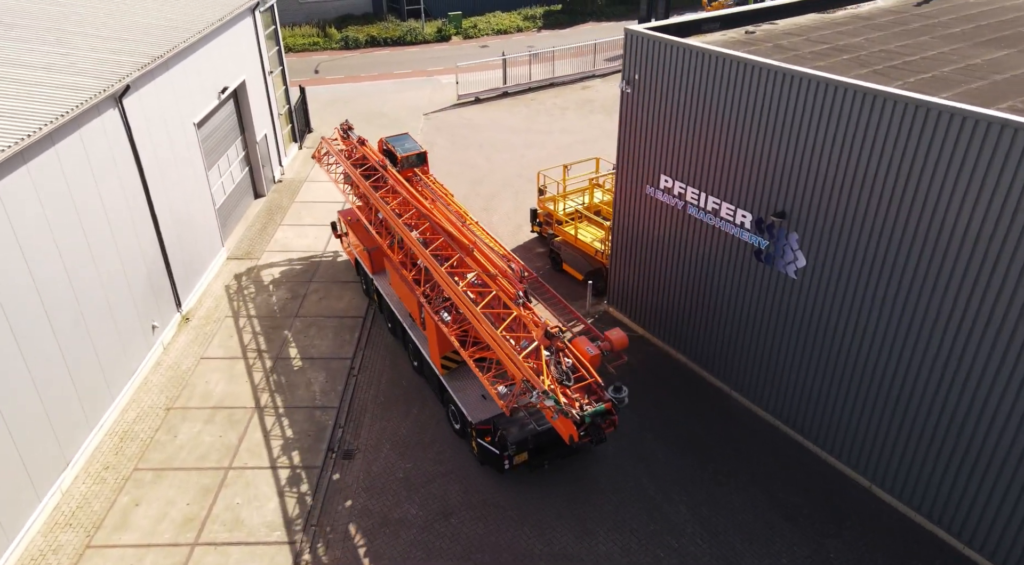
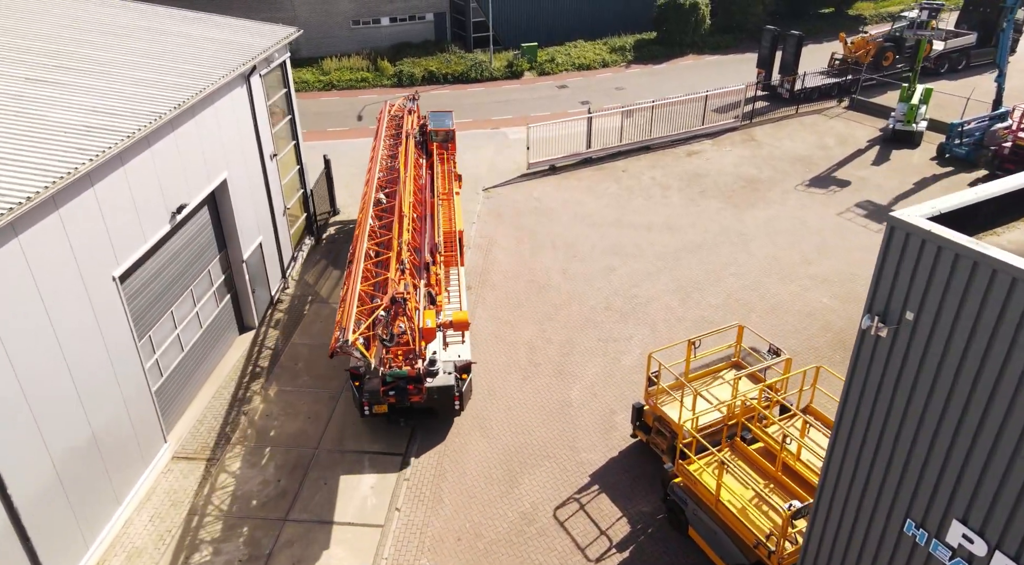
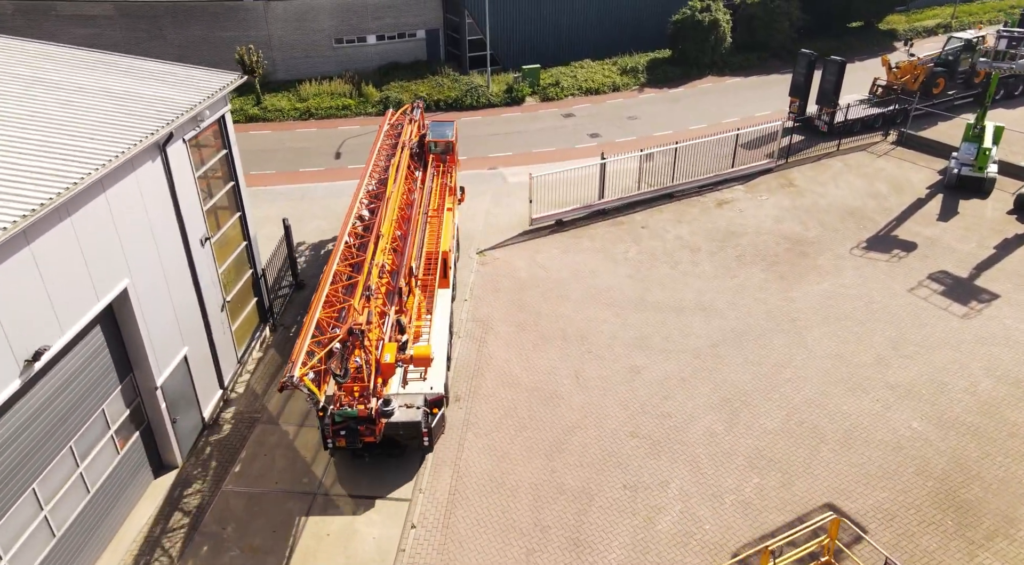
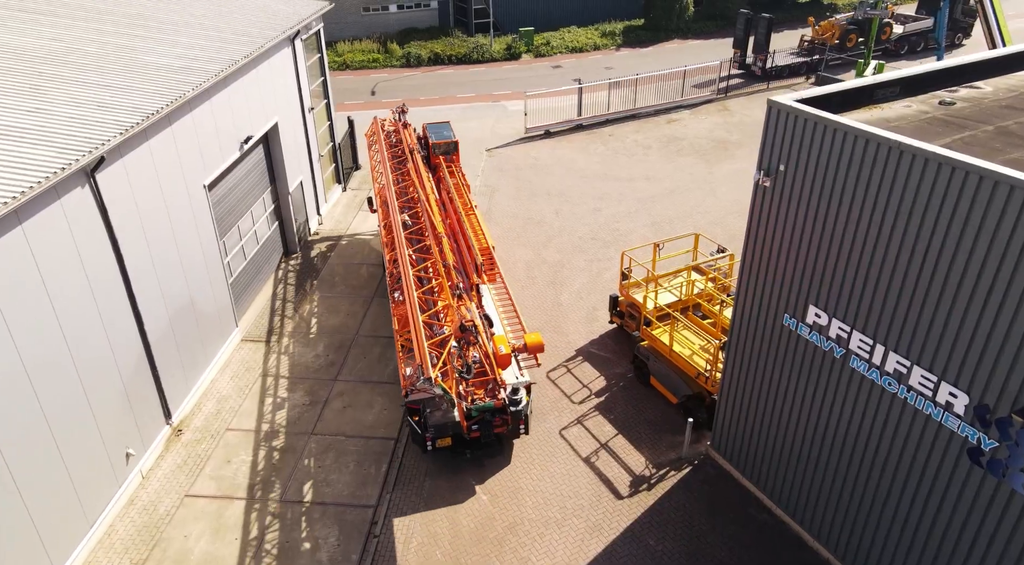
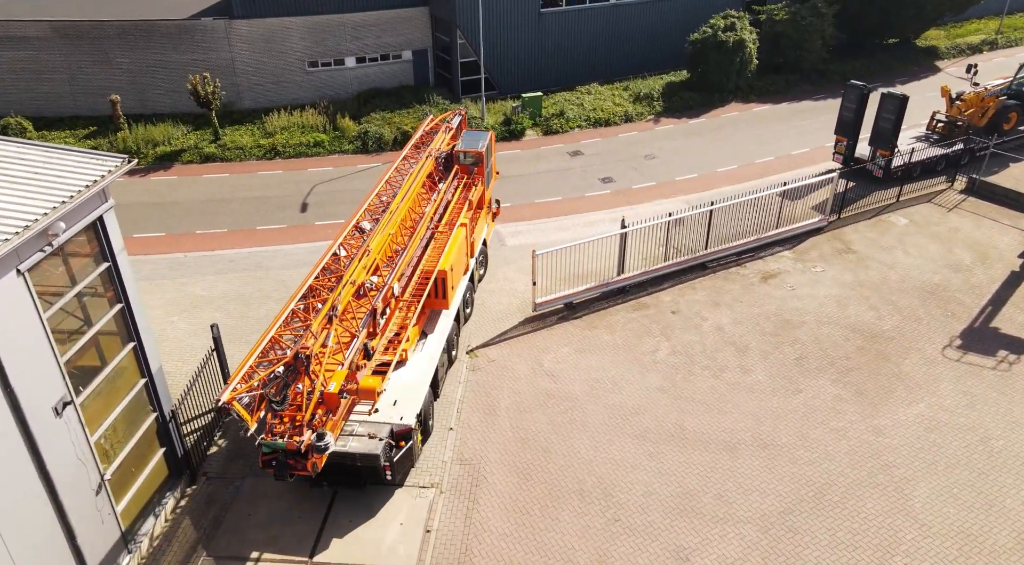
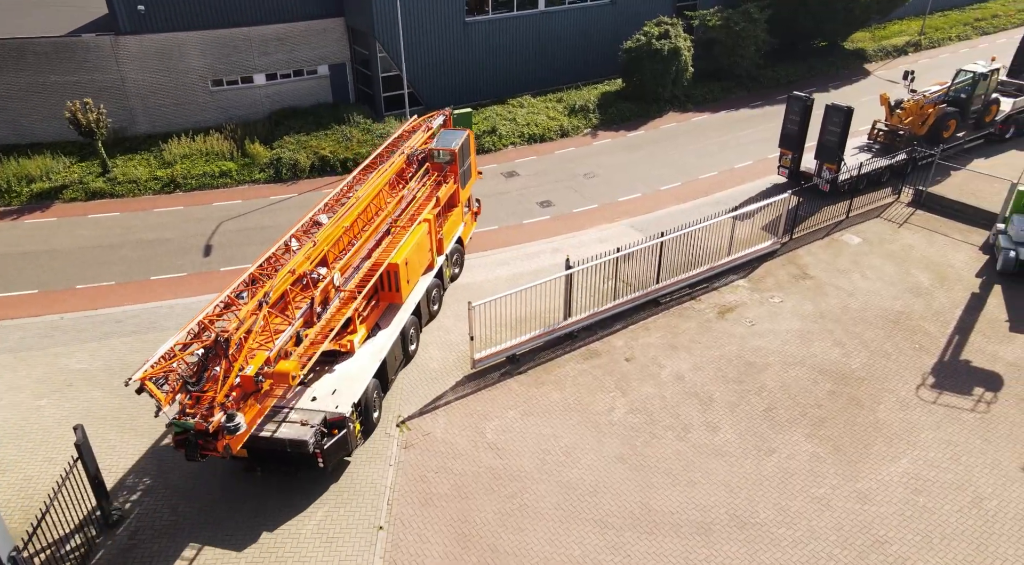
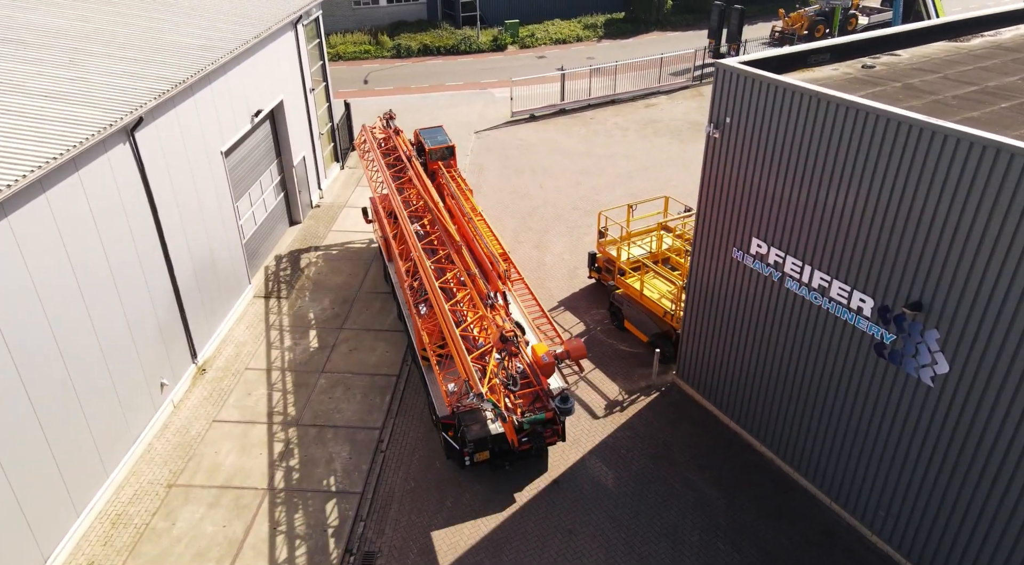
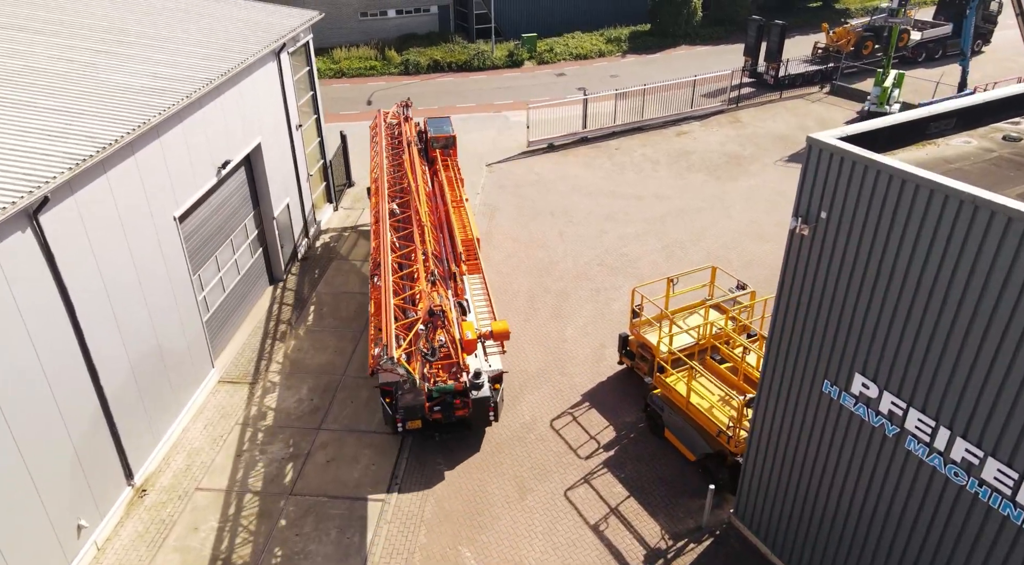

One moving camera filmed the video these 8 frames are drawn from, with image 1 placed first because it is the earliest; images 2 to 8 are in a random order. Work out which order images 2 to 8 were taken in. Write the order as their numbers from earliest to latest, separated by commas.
7, 4, 8, 2, 3, 5, 6
